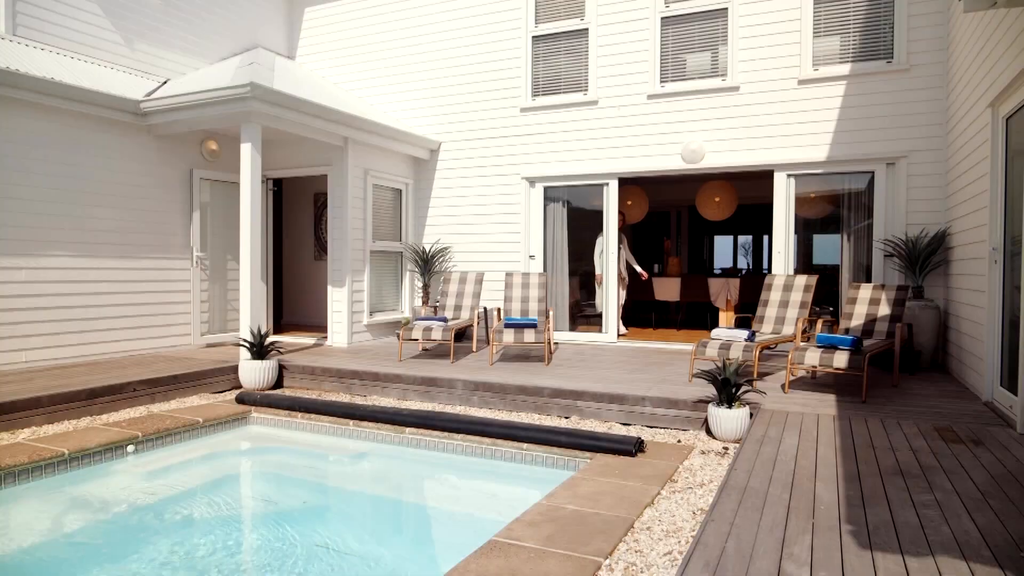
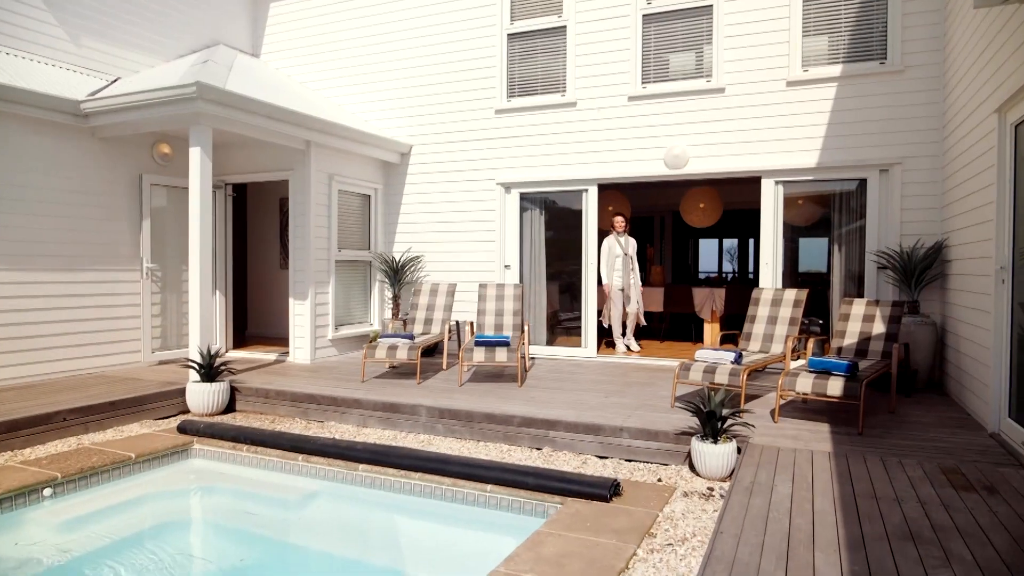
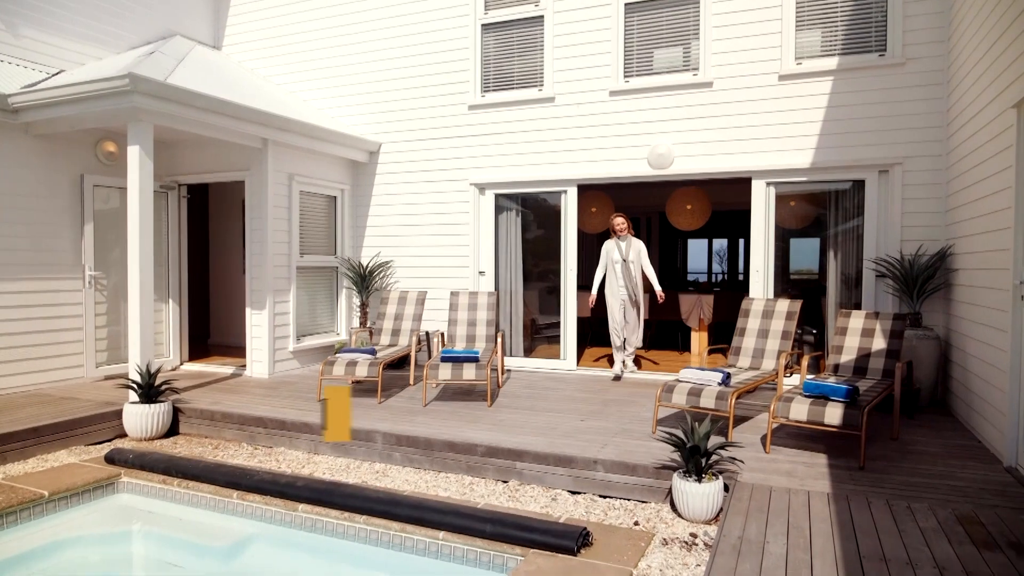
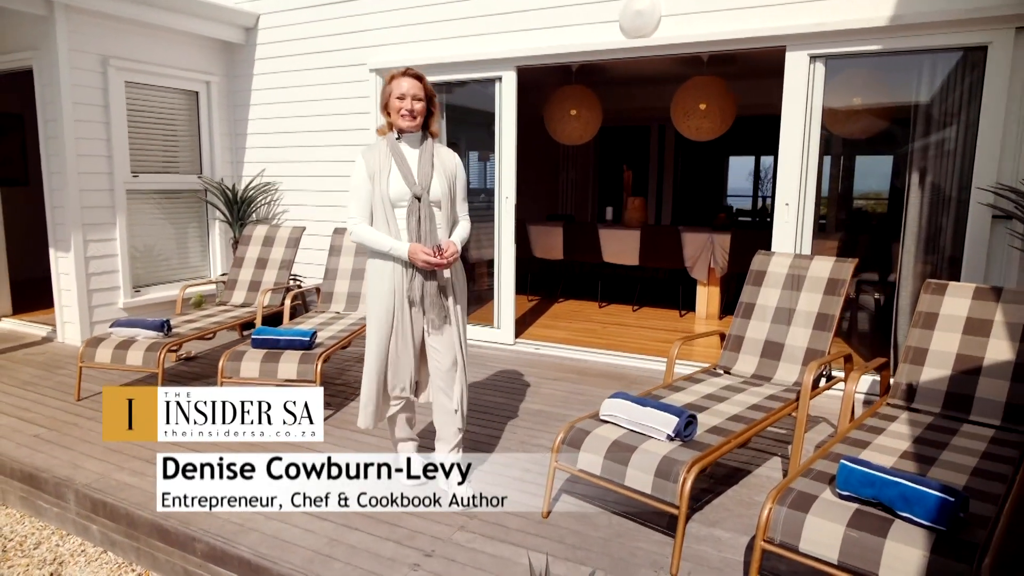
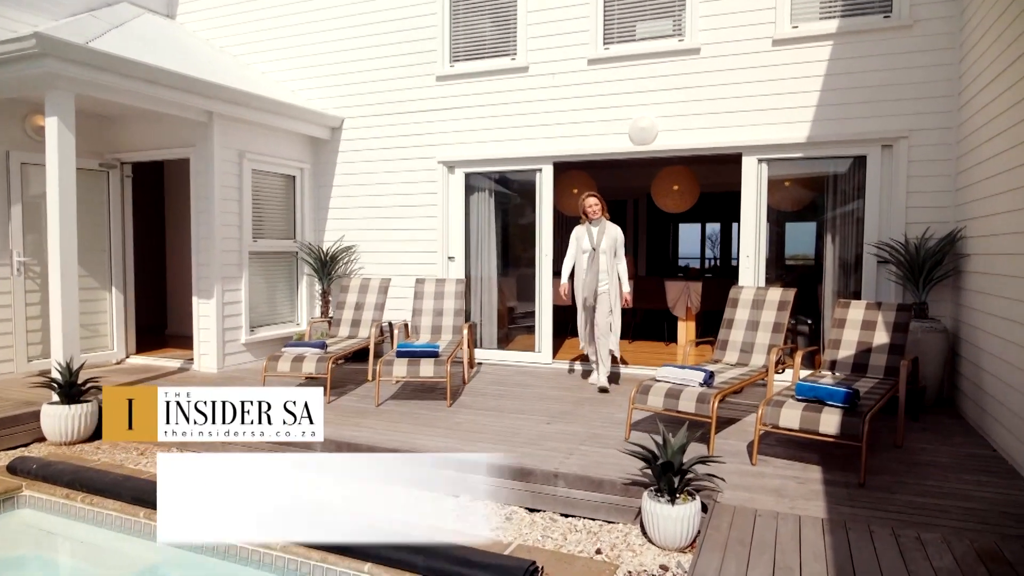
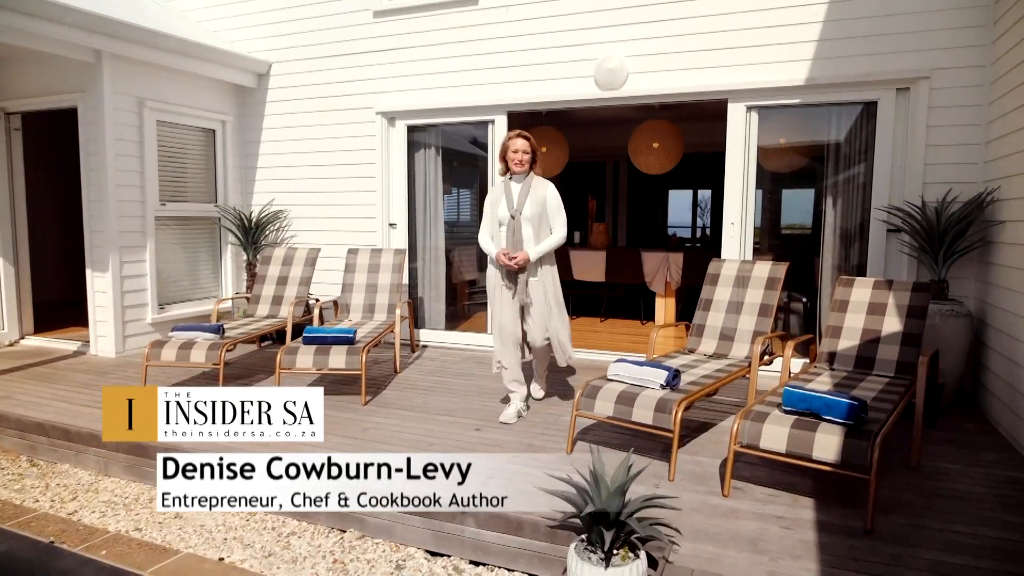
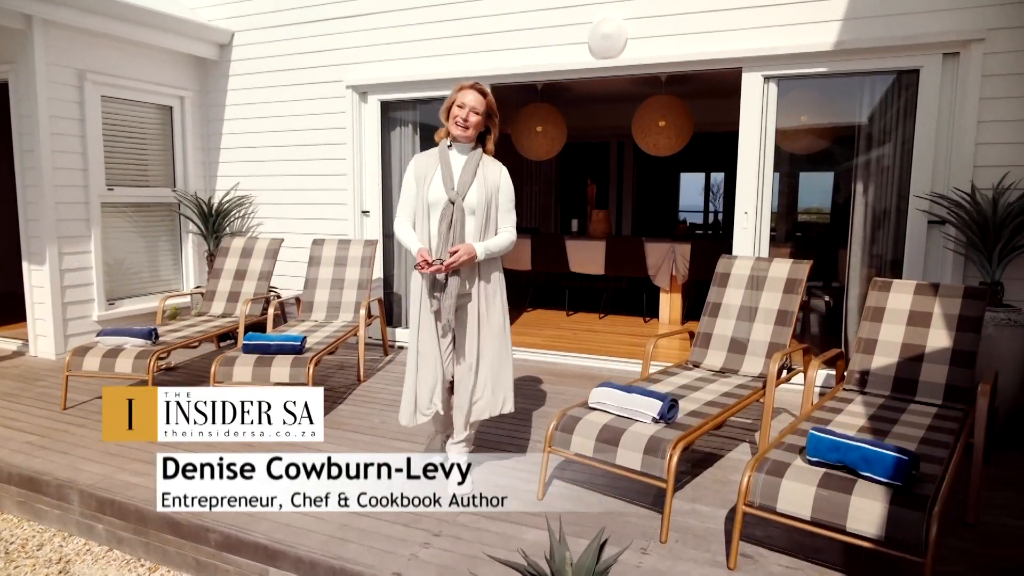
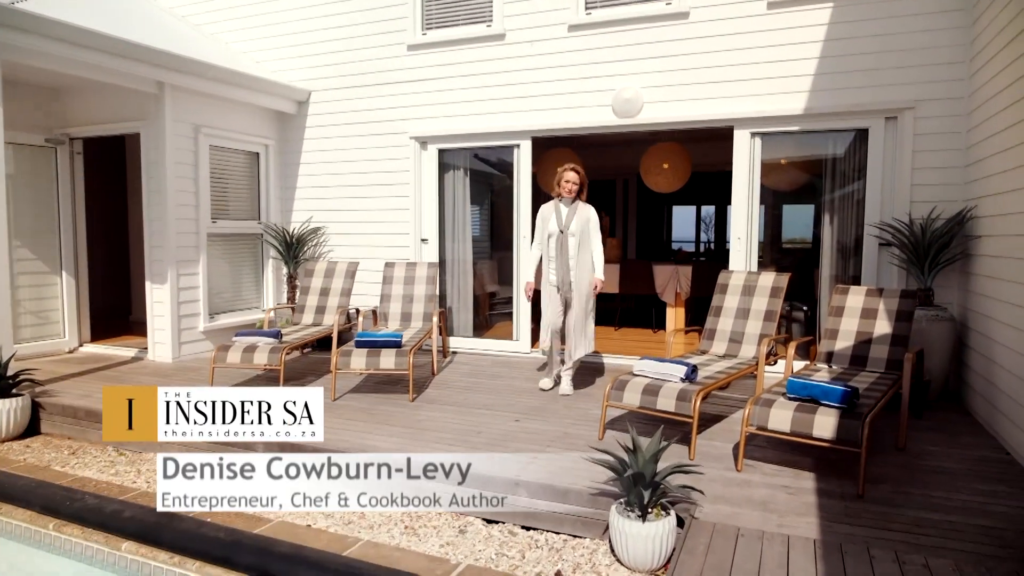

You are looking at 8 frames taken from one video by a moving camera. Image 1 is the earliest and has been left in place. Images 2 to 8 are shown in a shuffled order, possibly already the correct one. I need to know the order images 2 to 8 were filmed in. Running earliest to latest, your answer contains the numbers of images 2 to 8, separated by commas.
2, 3, 5, 8, 6, 7, 4
